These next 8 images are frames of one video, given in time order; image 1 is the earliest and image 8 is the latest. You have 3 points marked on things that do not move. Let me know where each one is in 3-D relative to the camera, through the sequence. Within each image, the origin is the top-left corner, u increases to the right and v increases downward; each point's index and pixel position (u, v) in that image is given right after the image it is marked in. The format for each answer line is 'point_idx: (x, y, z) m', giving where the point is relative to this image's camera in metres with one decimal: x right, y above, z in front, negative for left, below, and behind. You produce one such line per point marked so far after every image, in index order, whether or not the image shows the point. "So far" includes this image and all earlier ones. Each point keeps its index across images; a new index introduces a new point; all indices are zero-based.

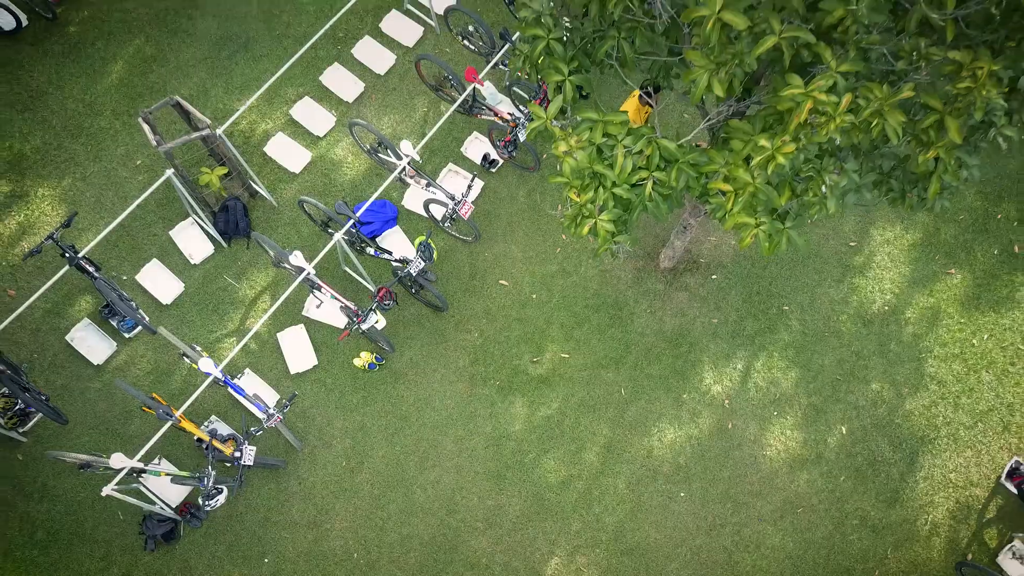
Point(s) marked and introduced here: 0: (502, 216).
0: (-0.1, +0.7, +11.0) m
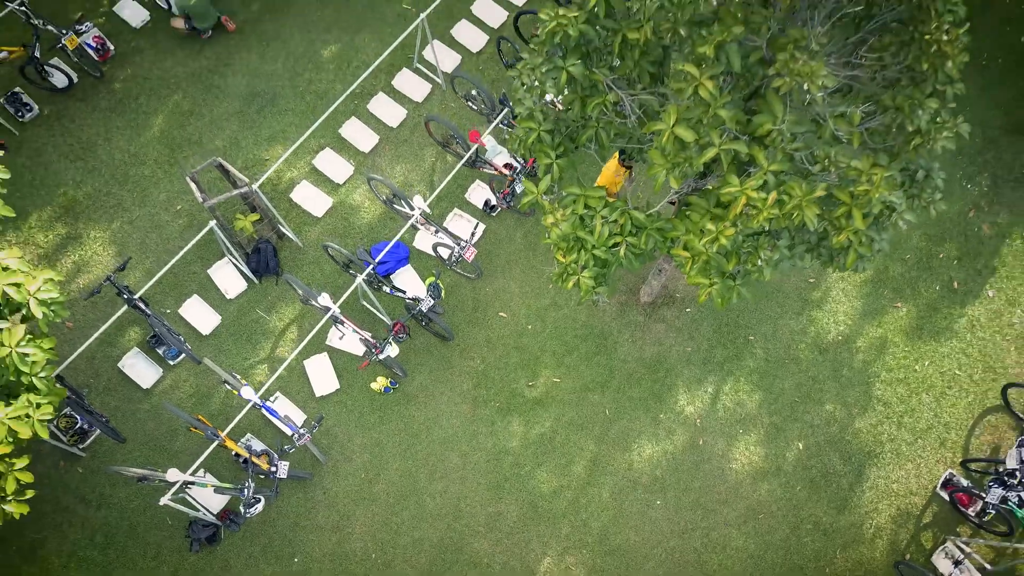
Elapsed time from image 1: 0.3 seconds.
0: (-0.1, +0.4, +12.4) m
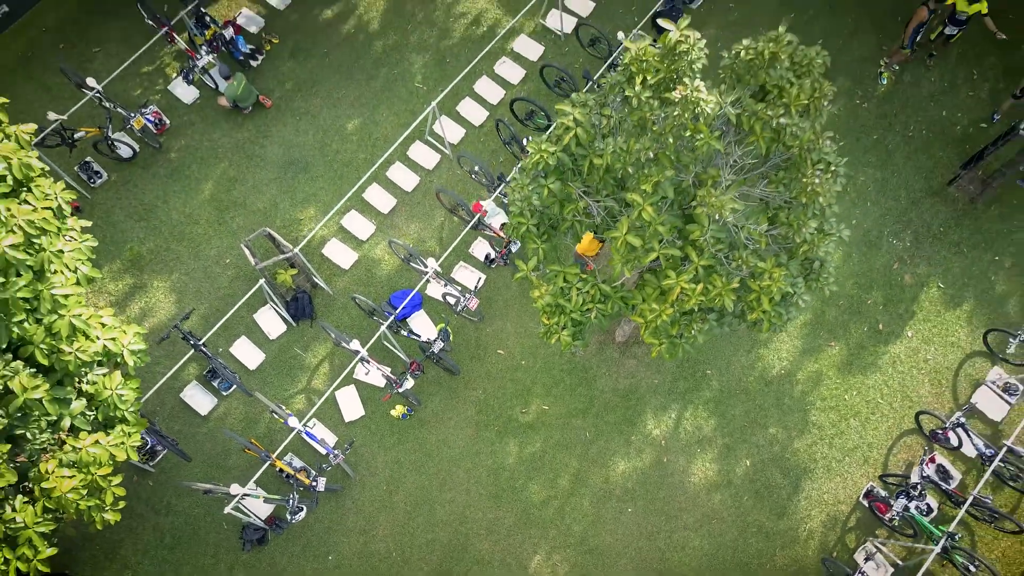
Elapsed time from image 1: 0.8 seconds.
0: (-0.2, -0.2, +14.8) m
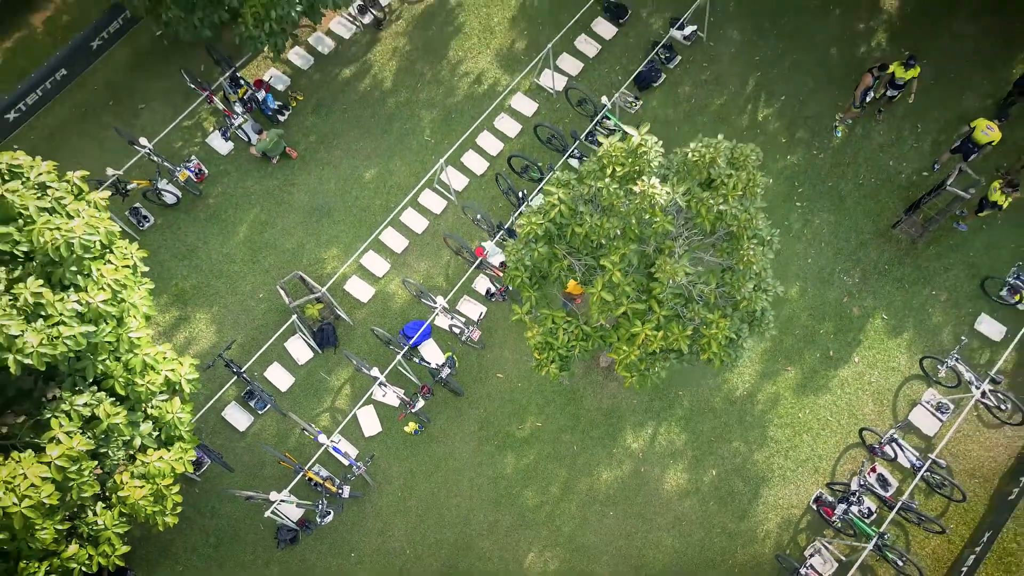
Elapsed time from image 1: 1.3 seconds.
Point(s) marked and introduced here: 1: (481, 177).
0: (-0.2, -0.7, +16.9) m
1: (-0.5, +1.8, +17.9) m
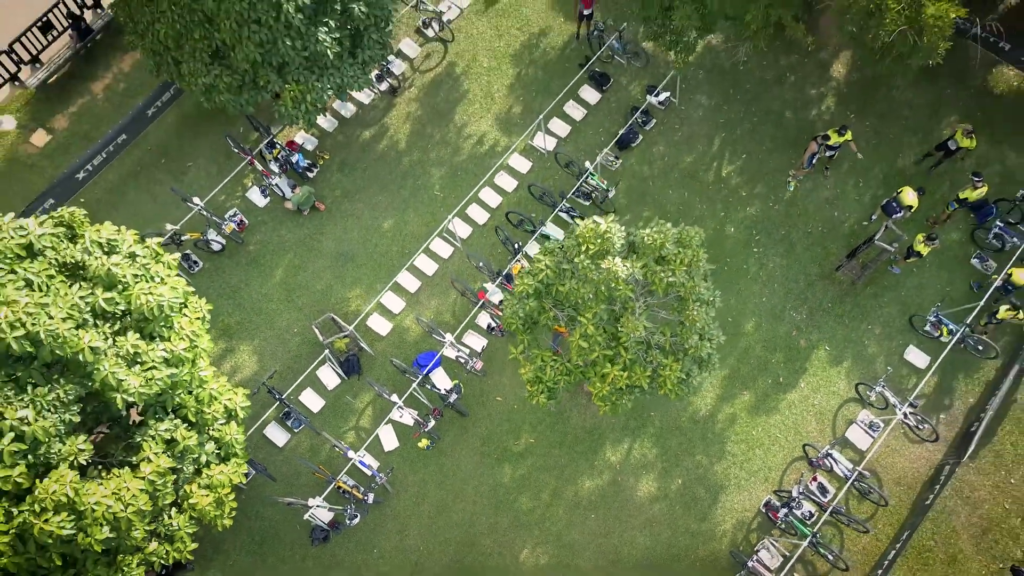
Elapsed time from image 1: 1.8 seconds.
0: (-0.3, -1.3, +19.8) m
1: (-0.6, +1.2, +20.8) m
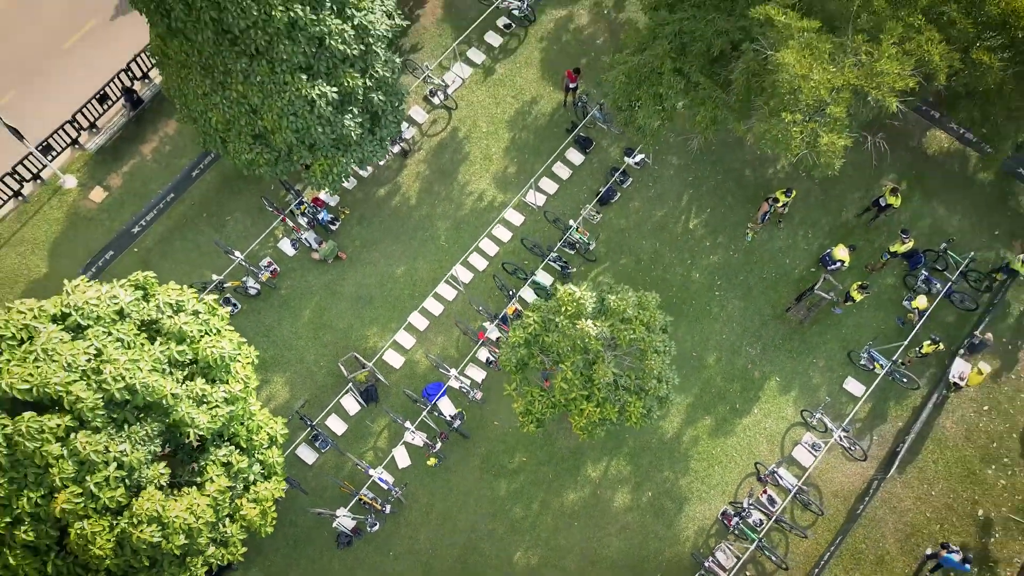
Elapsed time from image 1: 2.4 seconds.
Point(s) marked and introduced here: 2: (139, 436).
0: (-0.3, -2.1, +23.1) m
1: (-0.7, +0.3, +24.1) m
2: (-5.2, -2.1, +15.5) m
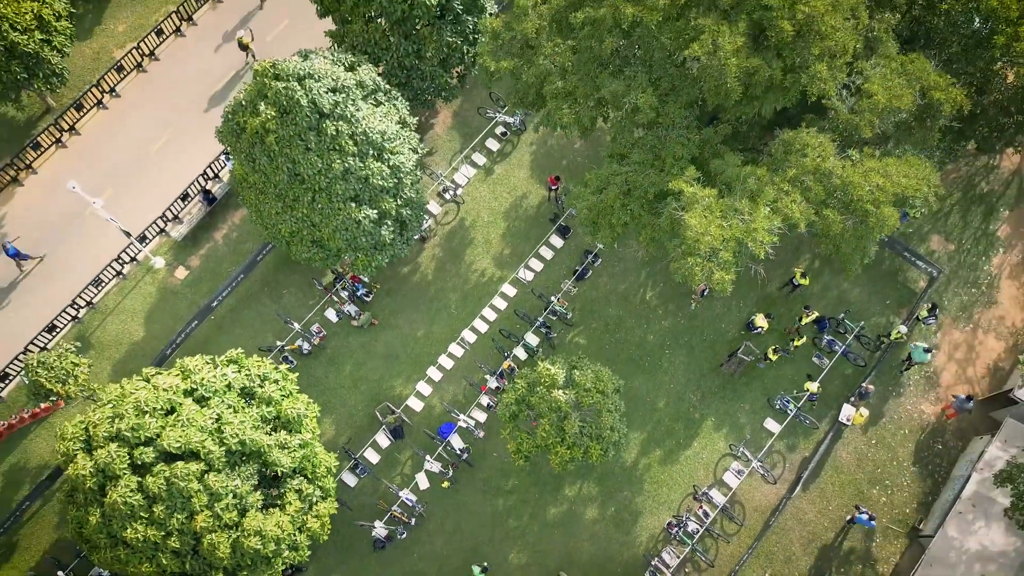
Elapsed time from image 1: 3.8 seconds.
0: (-0.5, -3.8, +29.9) m
1: (-0.8, -1.3, +30.9) m
2: (-5.4, -3.8, +22.3) m
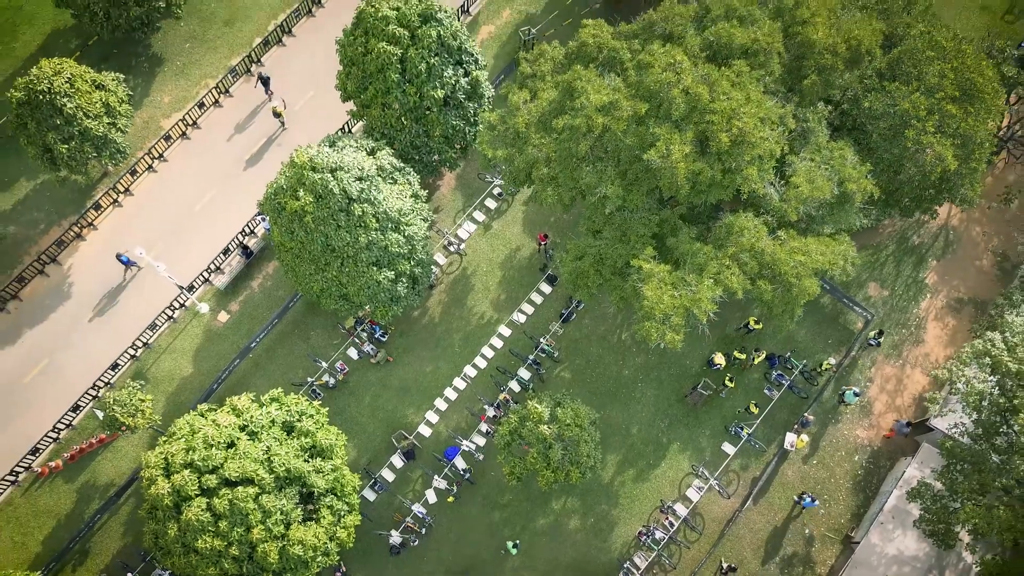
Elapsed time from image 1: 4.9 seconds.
0: (-0.6, -5.2, +35.1) m
1: (-0.9, -2.7, +36.1) m
2: (-5.5, -5.2, +27.5) m
